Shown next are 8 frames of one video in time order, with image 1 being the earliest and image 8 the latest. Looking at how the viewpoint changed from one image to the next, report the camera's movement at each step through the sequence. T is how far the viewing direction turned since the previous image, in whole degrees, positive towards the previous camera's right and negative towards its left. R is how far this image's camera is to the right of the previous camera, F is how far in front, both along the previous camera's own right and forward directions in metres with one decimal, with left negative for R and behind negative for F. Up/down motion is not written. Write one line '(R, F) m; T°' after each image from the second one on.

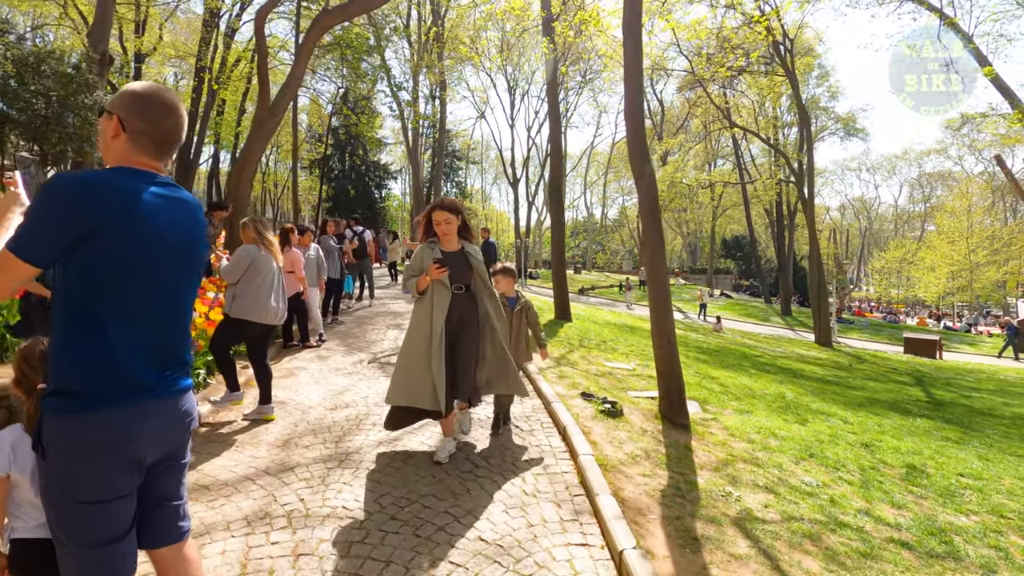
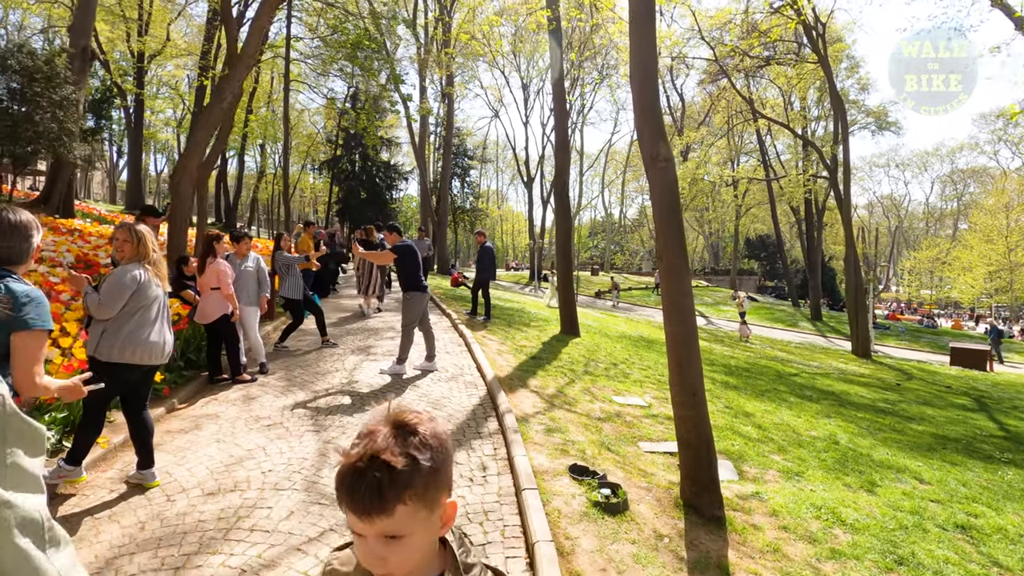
(+0.4, +1.7) m; -2°
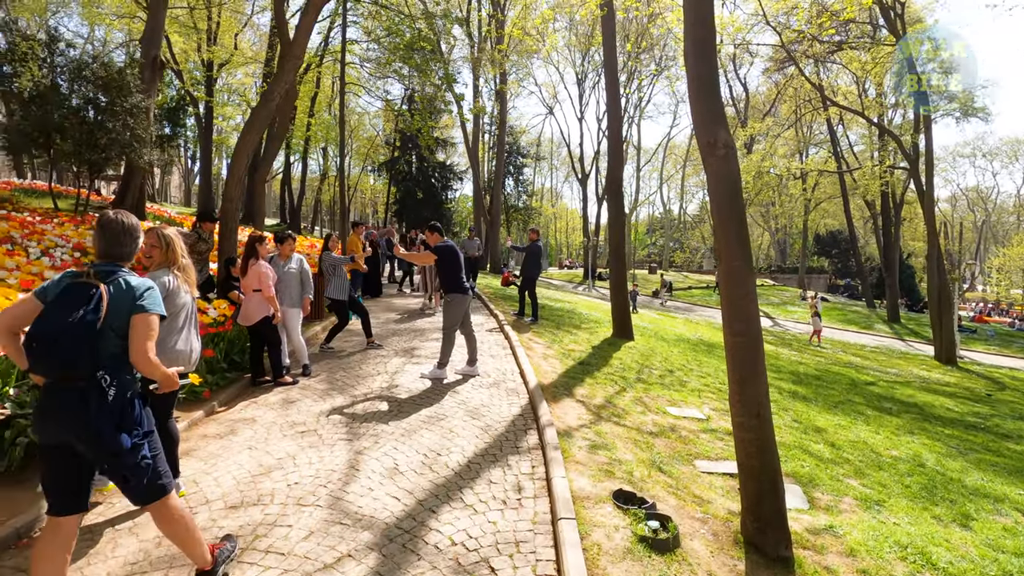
(+0.1, +0.4) m; -6°
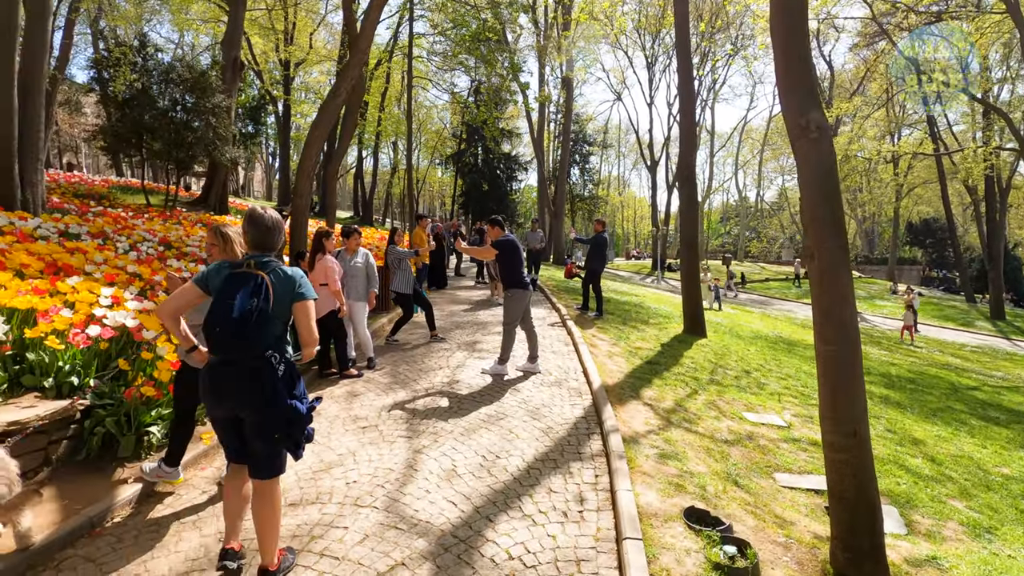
(0.0, +0.2) m; -7°
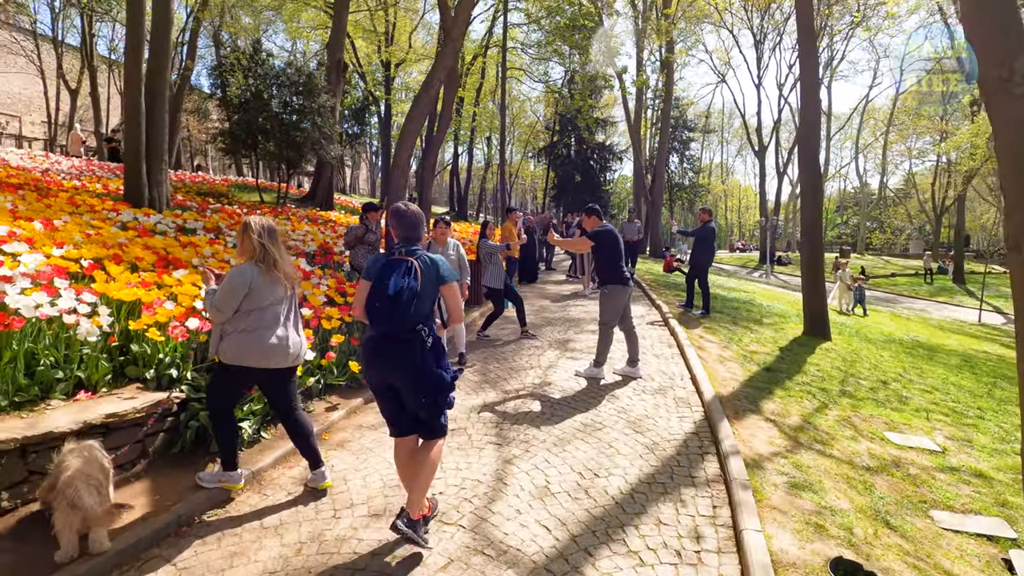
(-0.1, +0.4) m; -9°
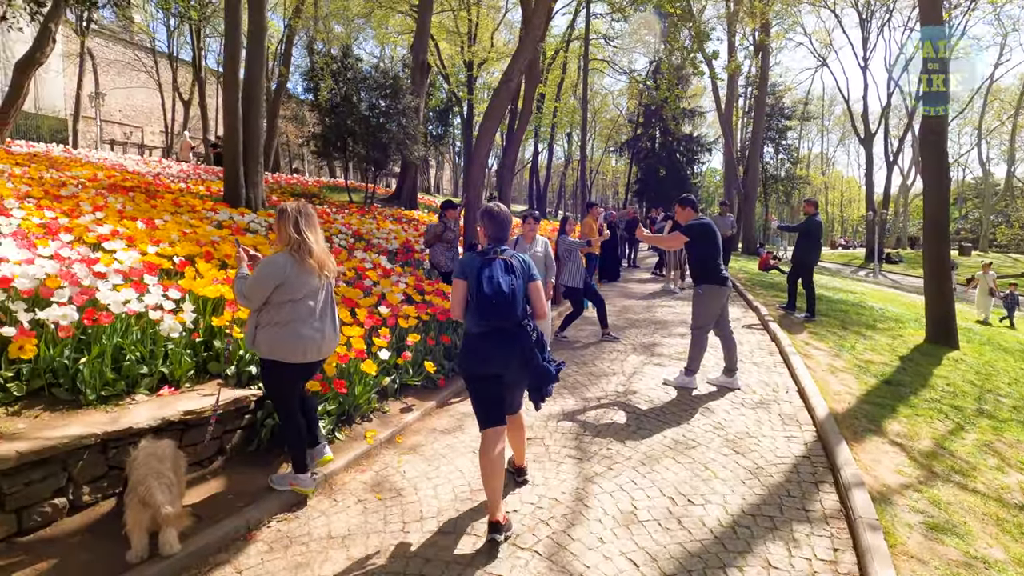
(0.0, +0.3) m; -8°
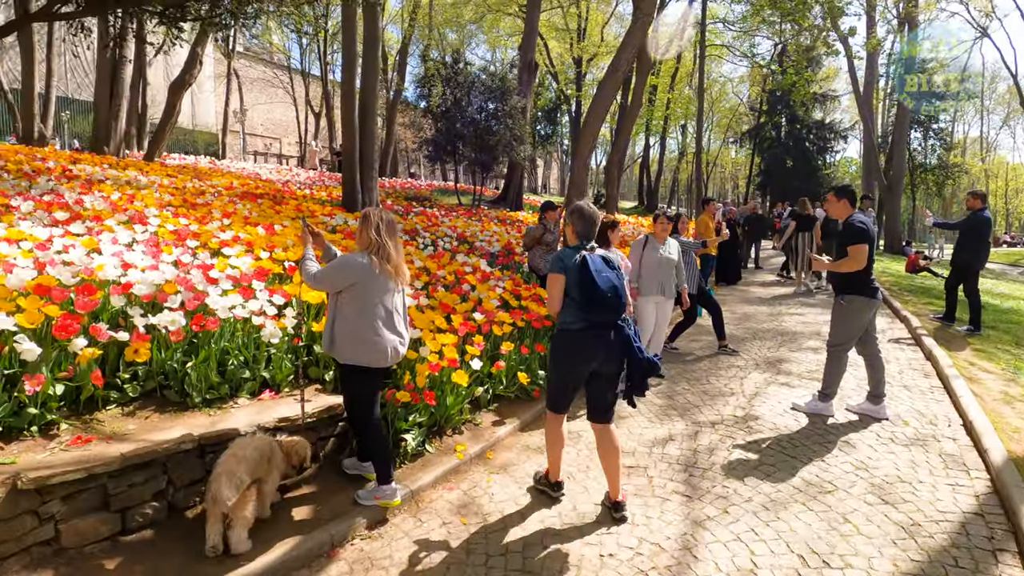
(+0.1, +0.3) m; -11°
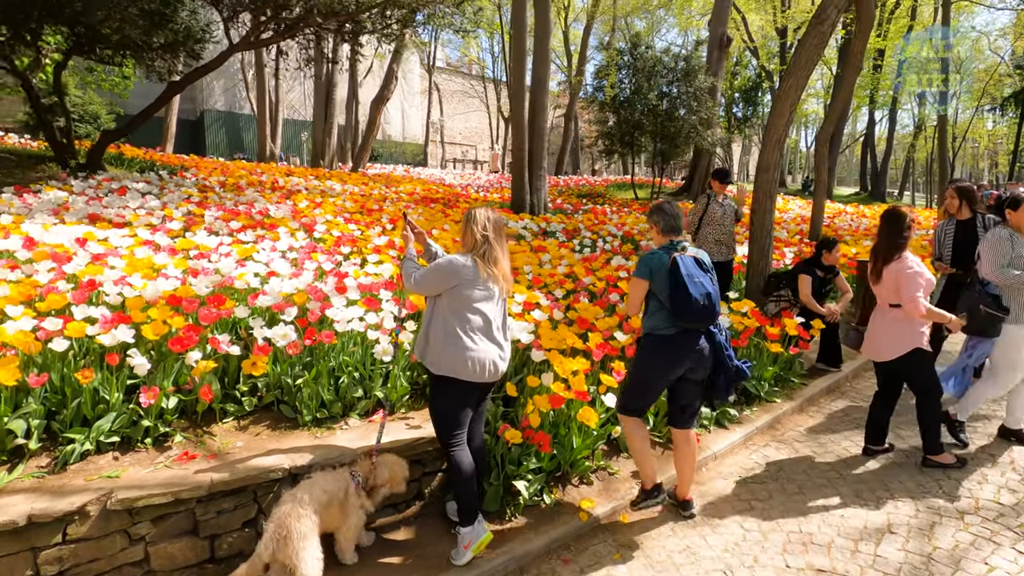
(+0.3, +0.8) m; -19°
